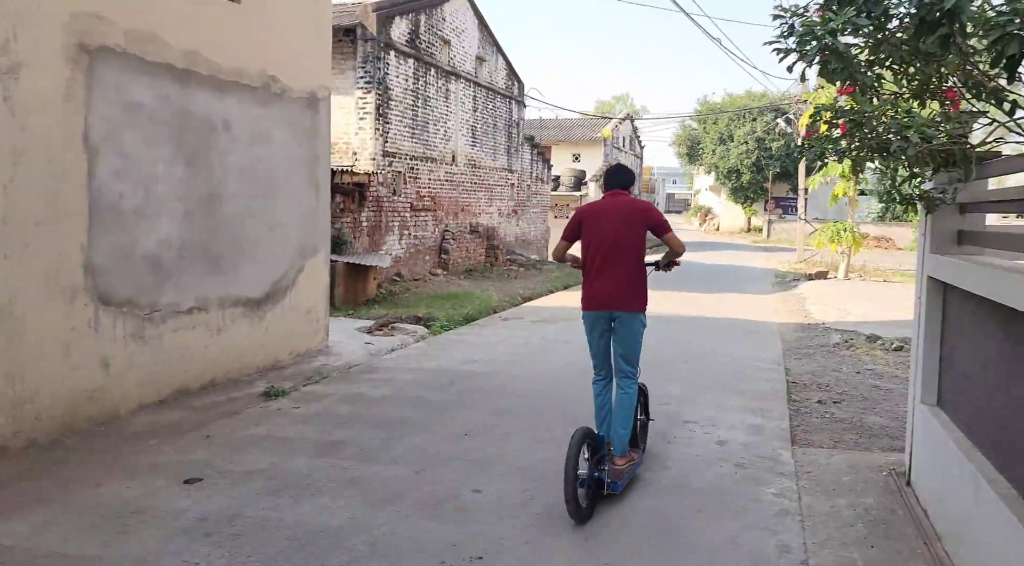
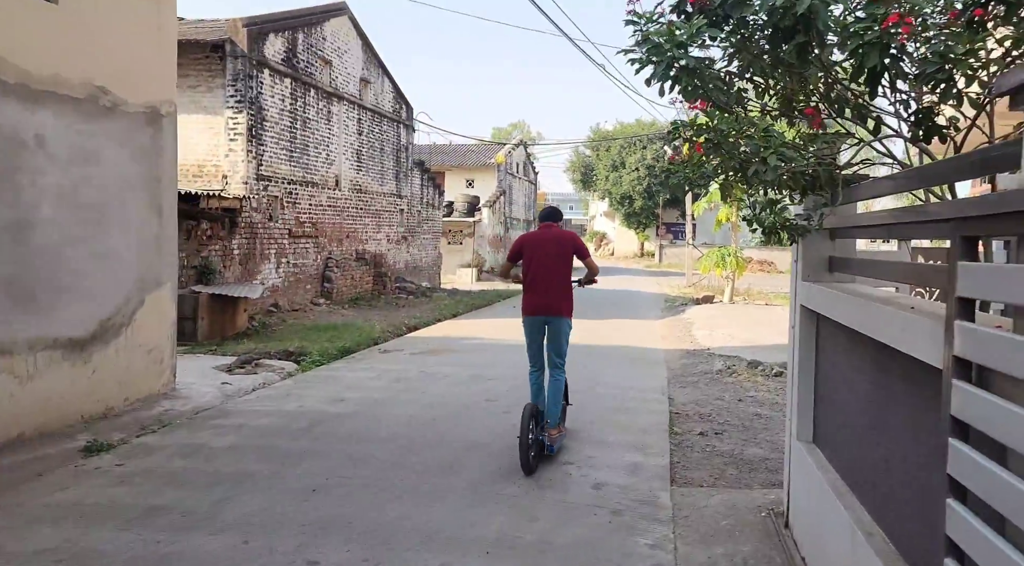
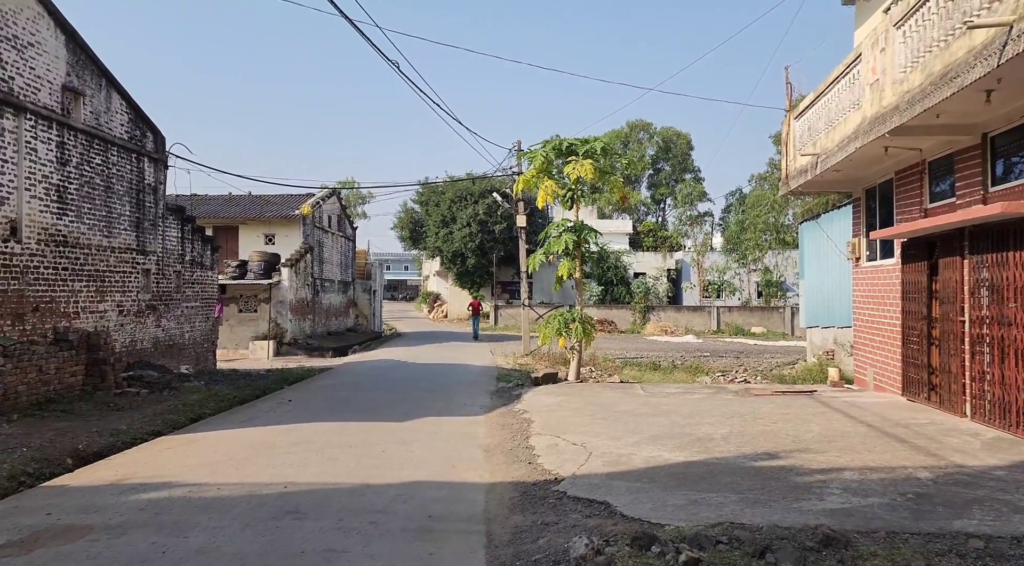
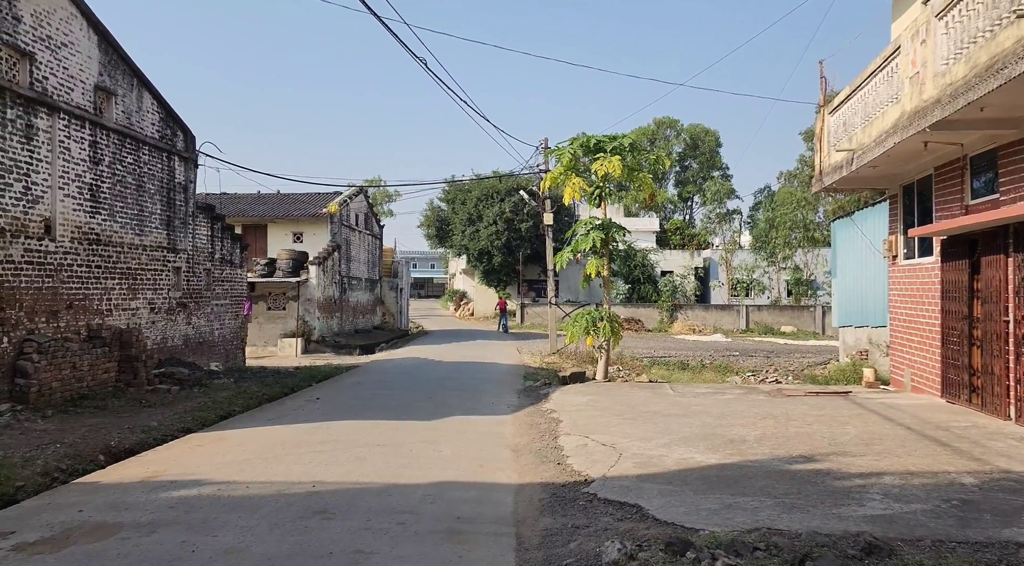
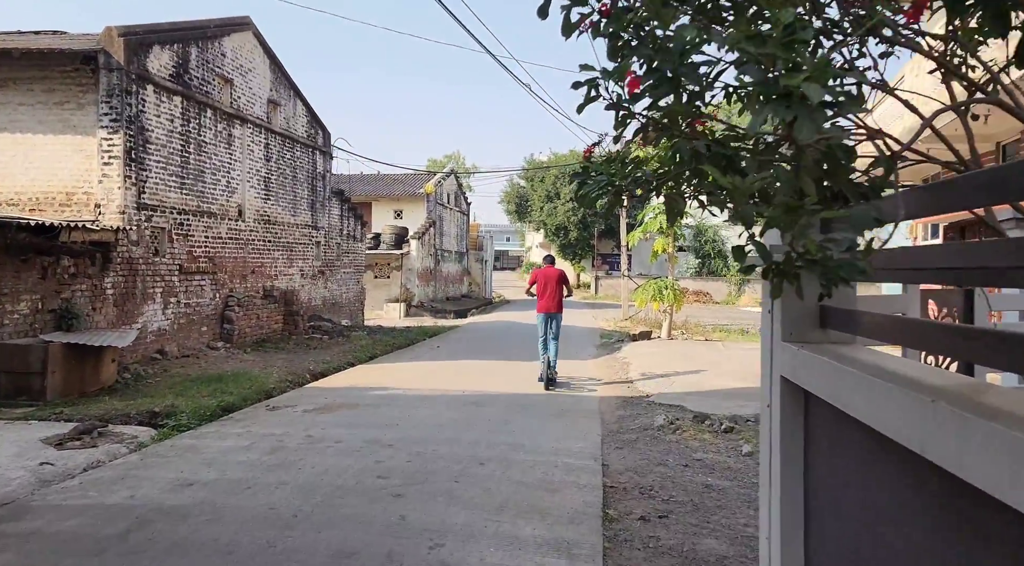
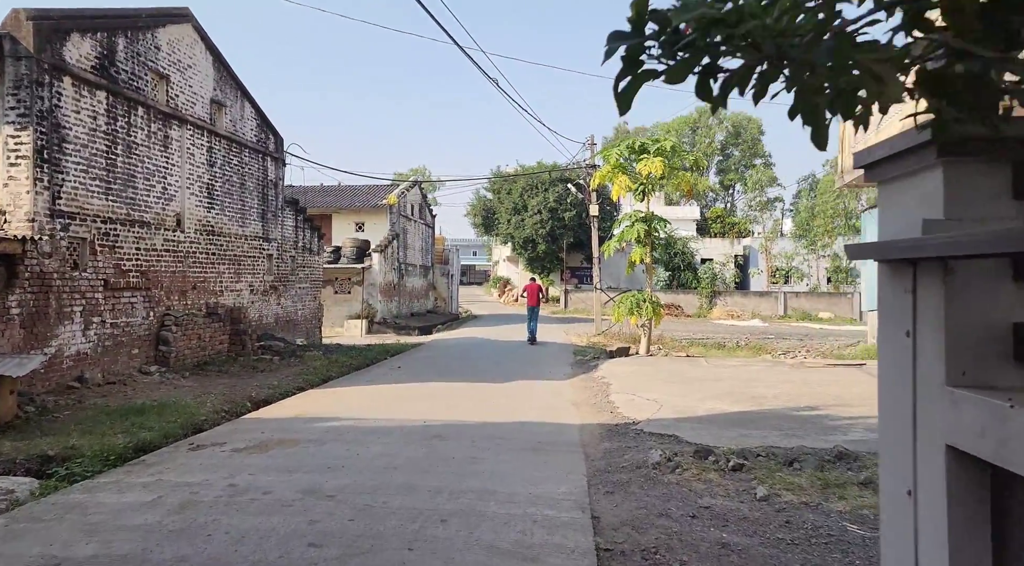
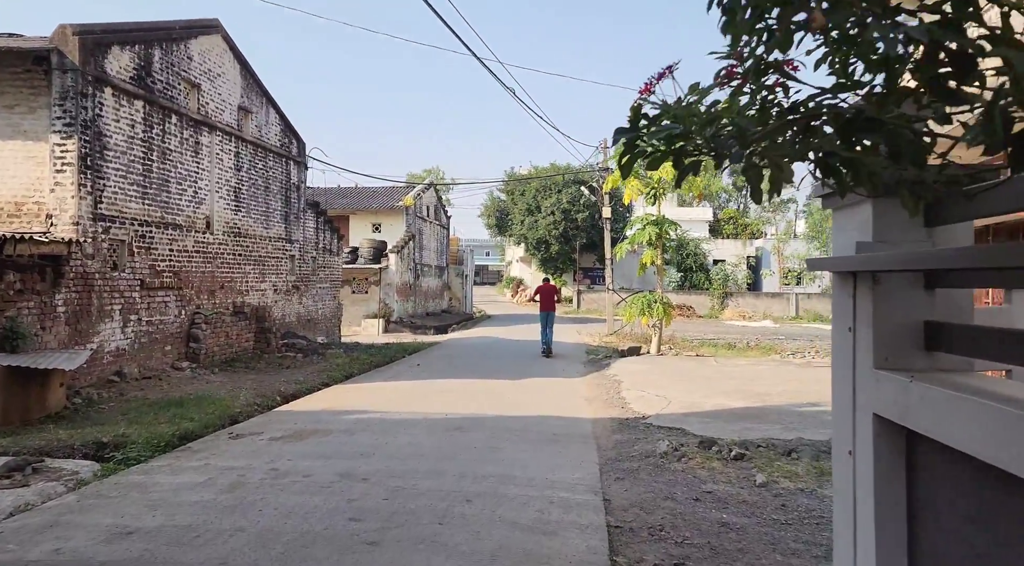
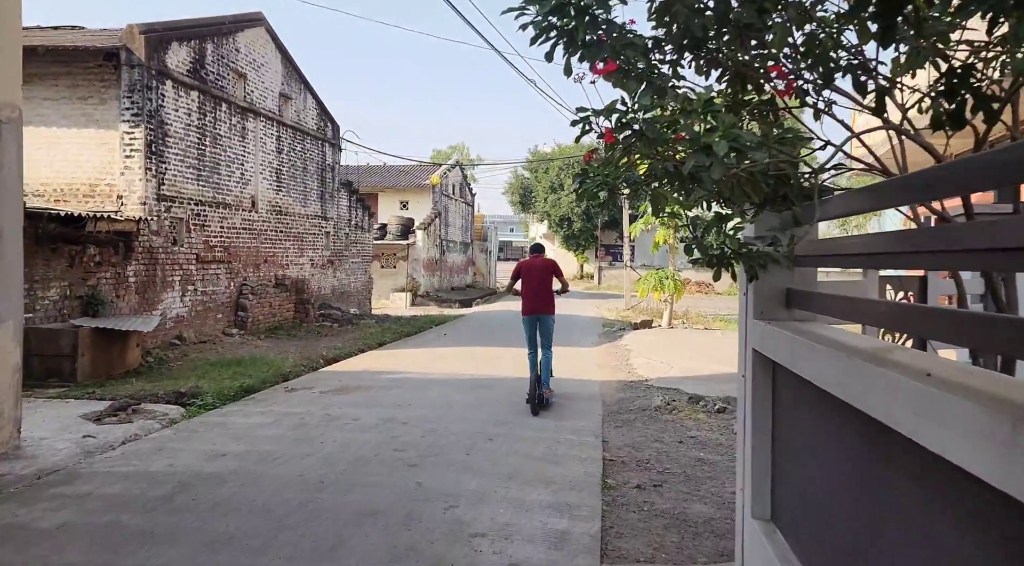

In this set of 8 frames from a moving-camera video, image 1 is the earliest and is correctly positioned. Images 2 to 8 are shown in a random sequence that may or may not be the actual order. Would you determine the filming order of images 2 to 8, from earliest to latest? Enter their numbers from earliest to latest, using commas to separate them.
2, 8, 5, 7, 6, 3, 4
